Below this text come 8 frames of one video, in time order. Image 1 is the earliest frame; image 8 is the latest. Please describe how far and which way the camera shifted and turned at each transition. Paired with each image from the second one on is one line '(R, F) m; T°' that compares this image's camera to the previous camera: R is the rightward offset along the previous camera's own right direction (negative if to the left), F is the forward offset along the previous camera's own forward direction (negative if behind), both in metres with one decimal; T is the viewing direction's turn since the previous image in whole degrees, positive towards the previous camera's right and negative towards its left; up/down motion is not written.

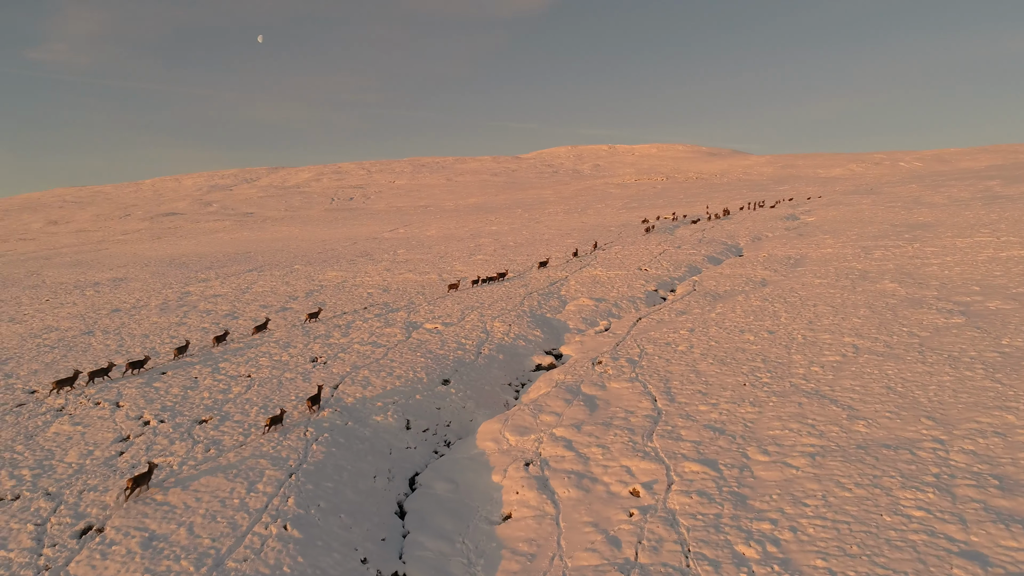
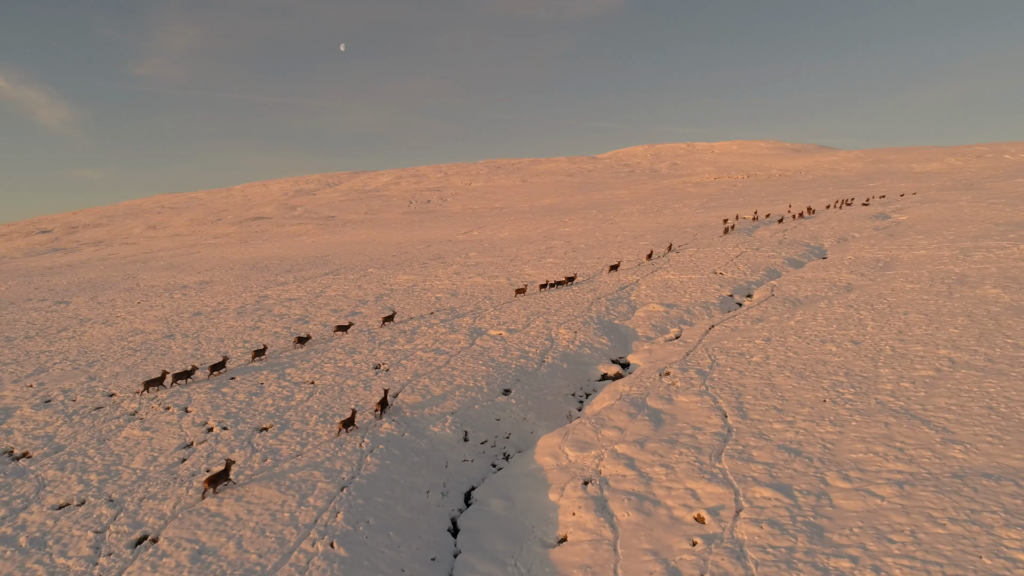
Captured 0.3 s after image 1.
(+0.3, +0.4) m; -6°
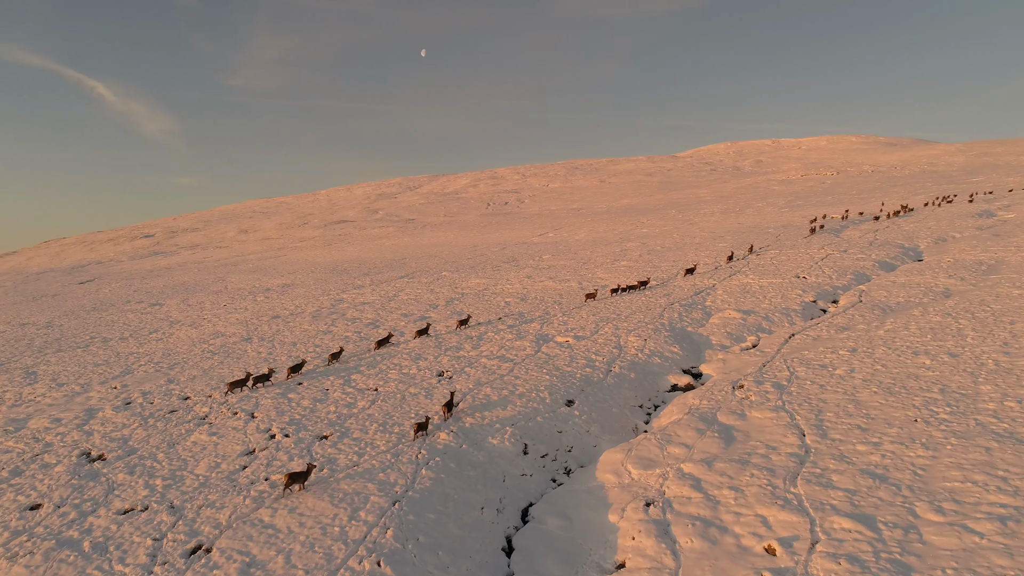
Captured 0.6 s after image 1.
(+0.3, +0.4) m; -6°
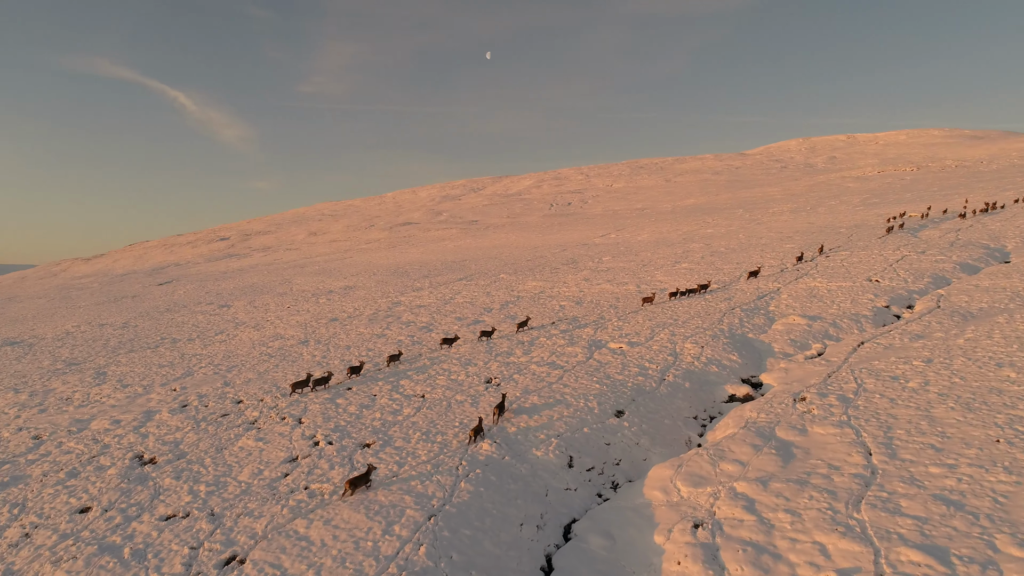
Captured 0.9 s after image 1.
(+0.3, +0.4) m; -5°
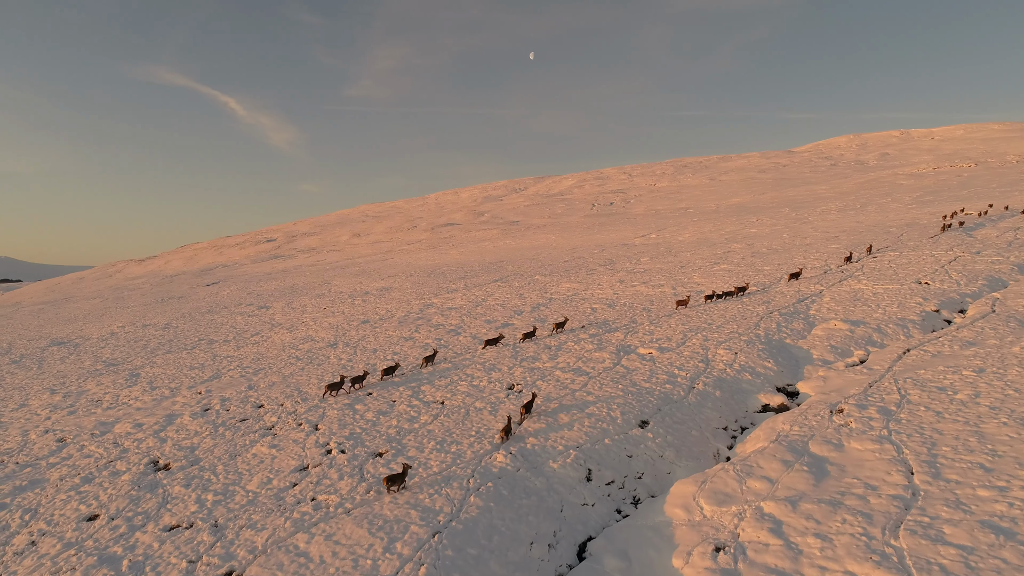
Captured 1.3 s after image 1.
(+0.4, +0.5) m; -3°
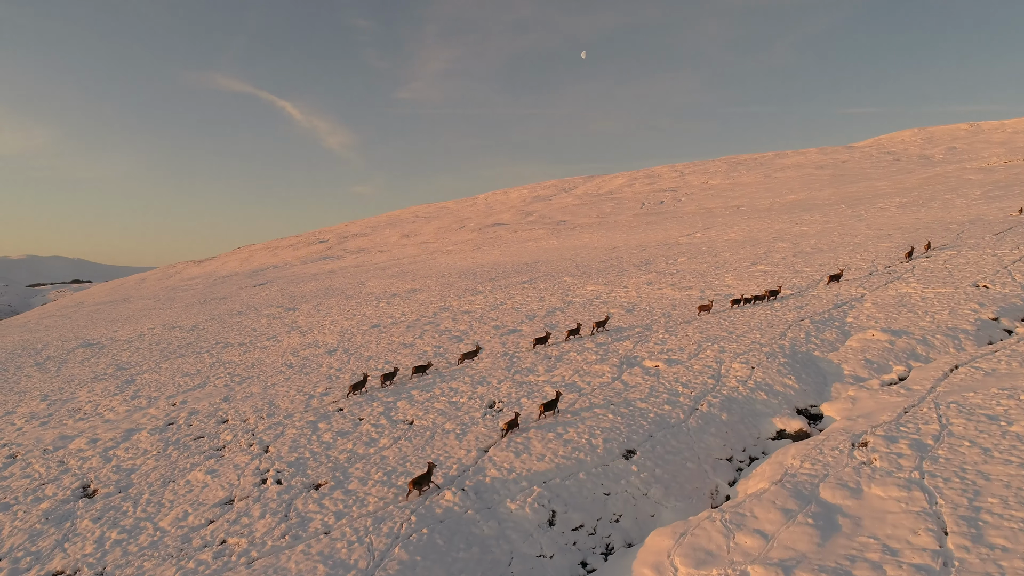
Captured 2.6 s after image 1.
(+1.3, +1.7) m; -4°
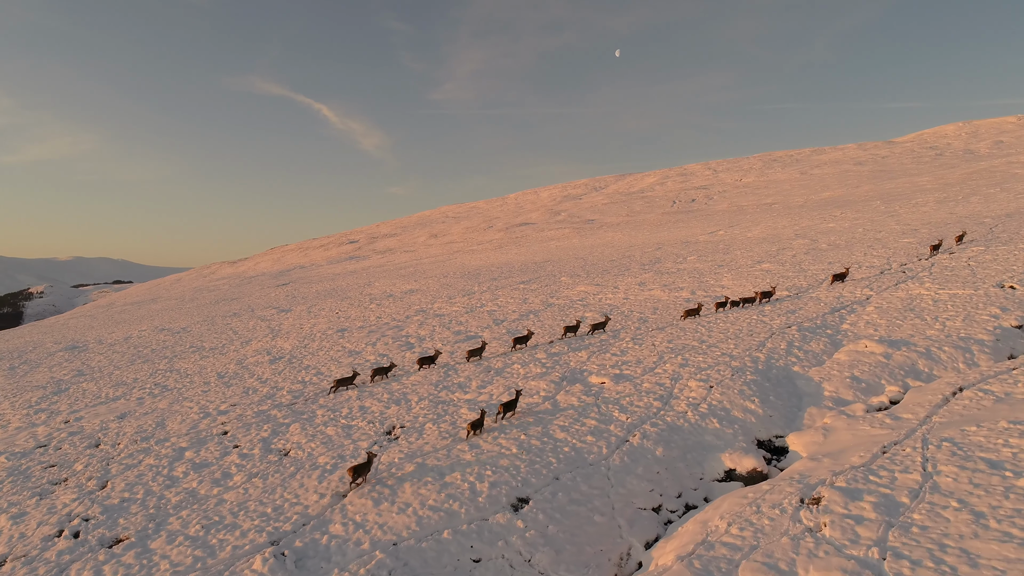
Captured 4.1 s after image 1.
(+2.0, +2.3) m; -3°
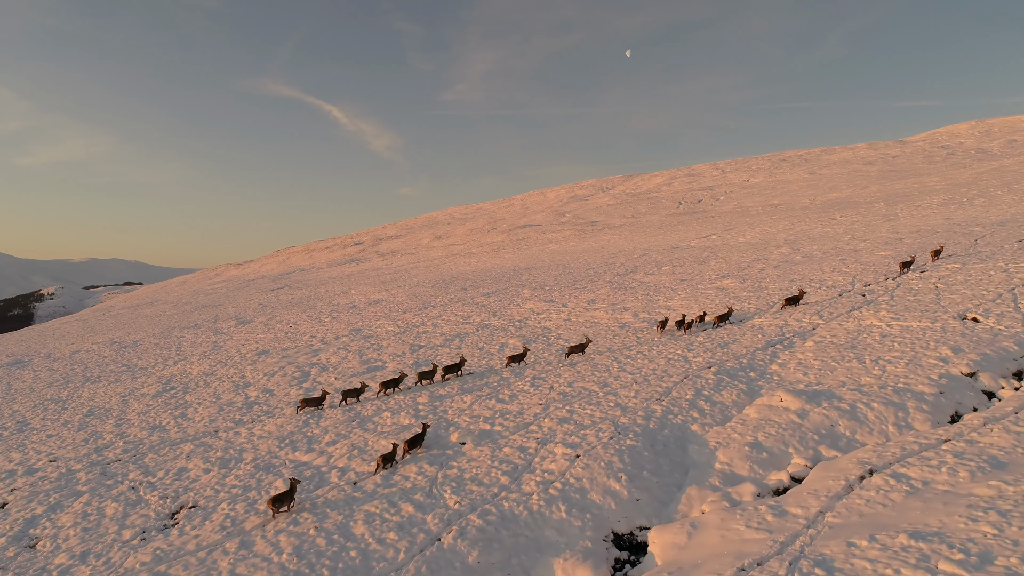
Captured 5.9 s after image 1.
(+2.5, +2.1) m; -1°
